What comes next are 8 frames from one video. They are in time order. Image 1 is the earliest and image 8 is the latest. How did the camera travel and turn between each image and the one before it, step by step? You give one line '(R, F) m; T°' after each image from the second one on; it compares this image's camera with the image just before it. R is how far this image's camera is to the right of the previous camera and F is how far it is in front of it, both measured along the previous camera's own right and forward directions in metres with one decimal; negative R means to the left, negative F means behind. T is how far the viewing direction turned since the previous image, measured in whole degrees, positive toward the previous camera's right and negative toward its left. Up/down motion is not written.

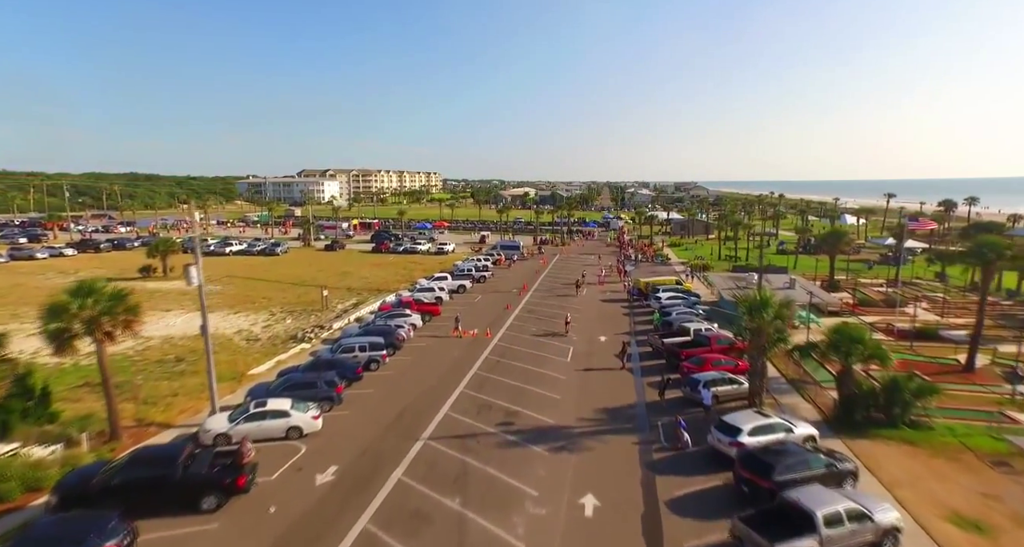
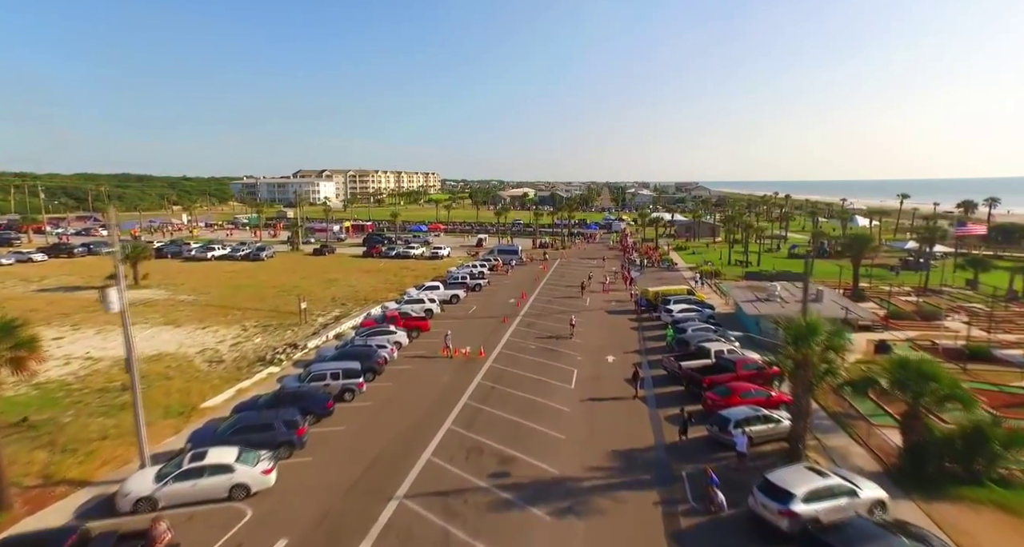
(+0.2, +3.0) m; 0°
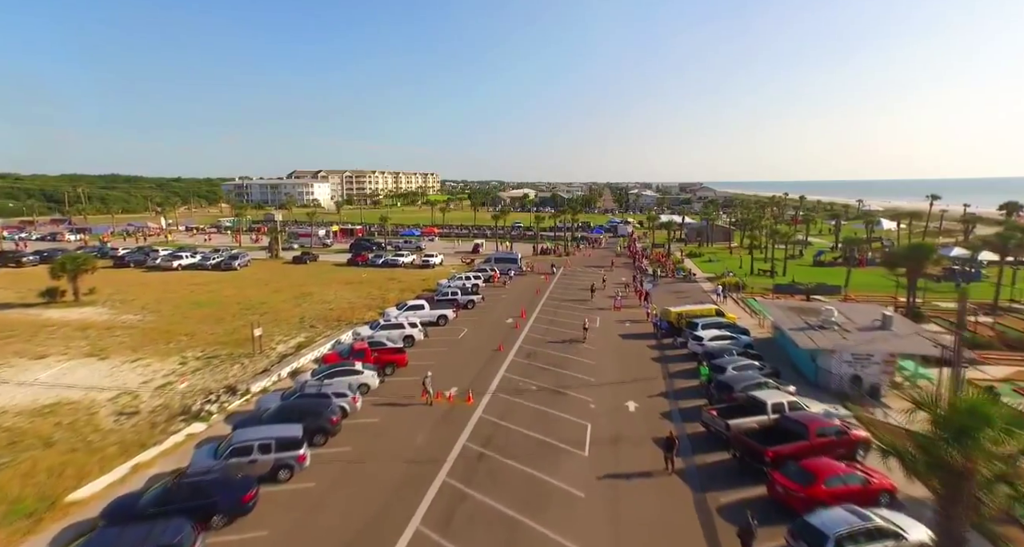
(+0.2, +5.1) m; 0°
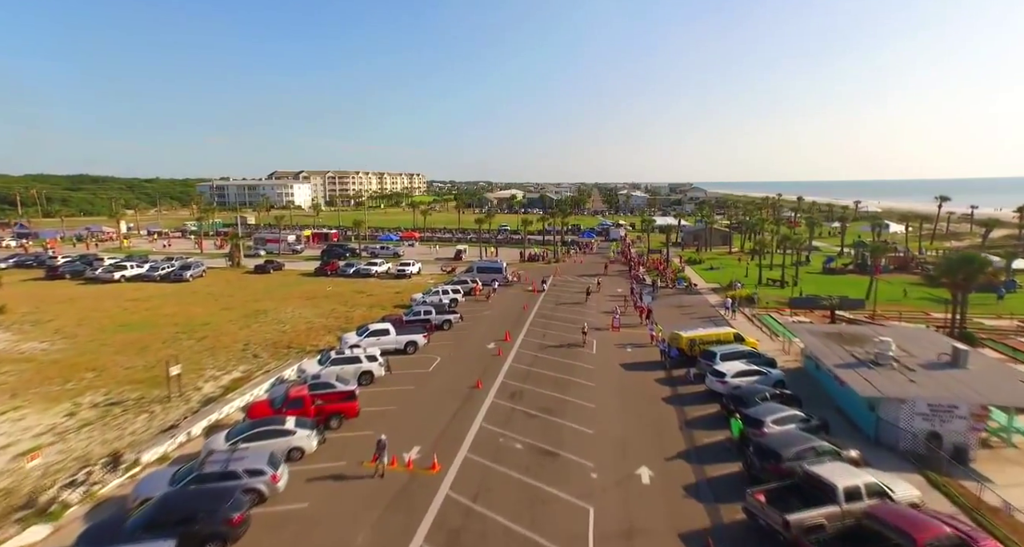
(+0.4, +4.7) m; +1°
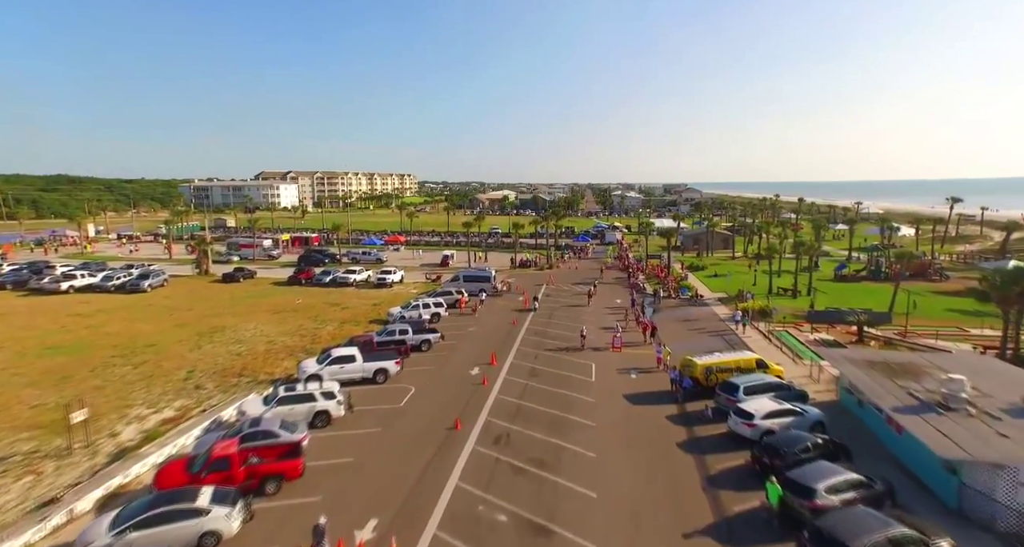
(+0.3, +3.6) m; +1°
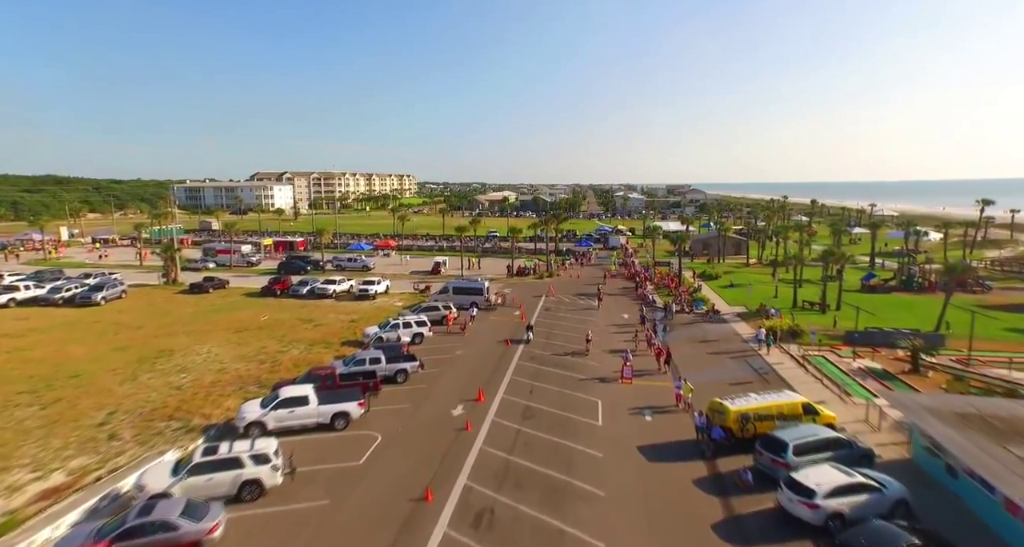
(+0.5, +4.1) m; 0°
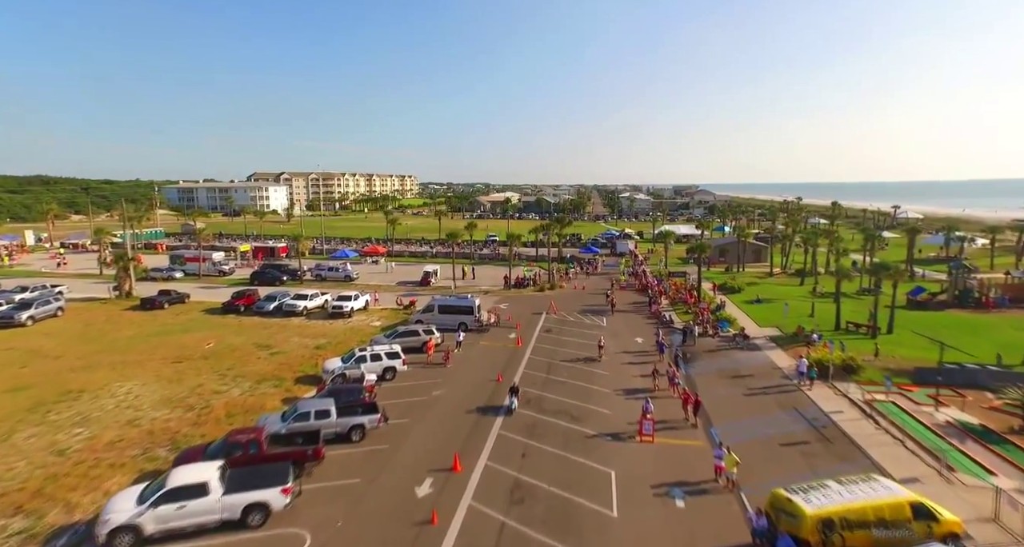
(+0.6, +5.2) m; 0°
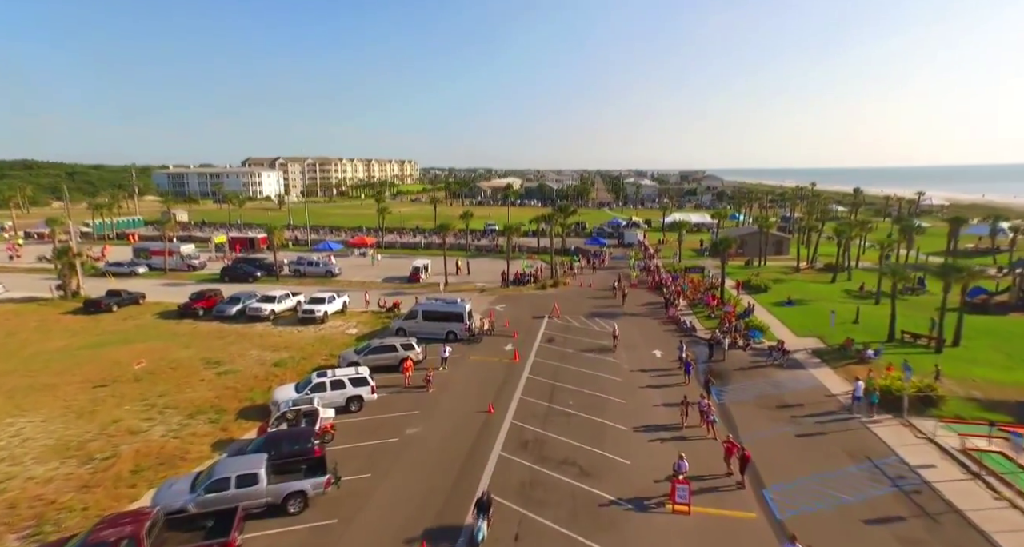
(+0.3, +4.7) m; 0°
